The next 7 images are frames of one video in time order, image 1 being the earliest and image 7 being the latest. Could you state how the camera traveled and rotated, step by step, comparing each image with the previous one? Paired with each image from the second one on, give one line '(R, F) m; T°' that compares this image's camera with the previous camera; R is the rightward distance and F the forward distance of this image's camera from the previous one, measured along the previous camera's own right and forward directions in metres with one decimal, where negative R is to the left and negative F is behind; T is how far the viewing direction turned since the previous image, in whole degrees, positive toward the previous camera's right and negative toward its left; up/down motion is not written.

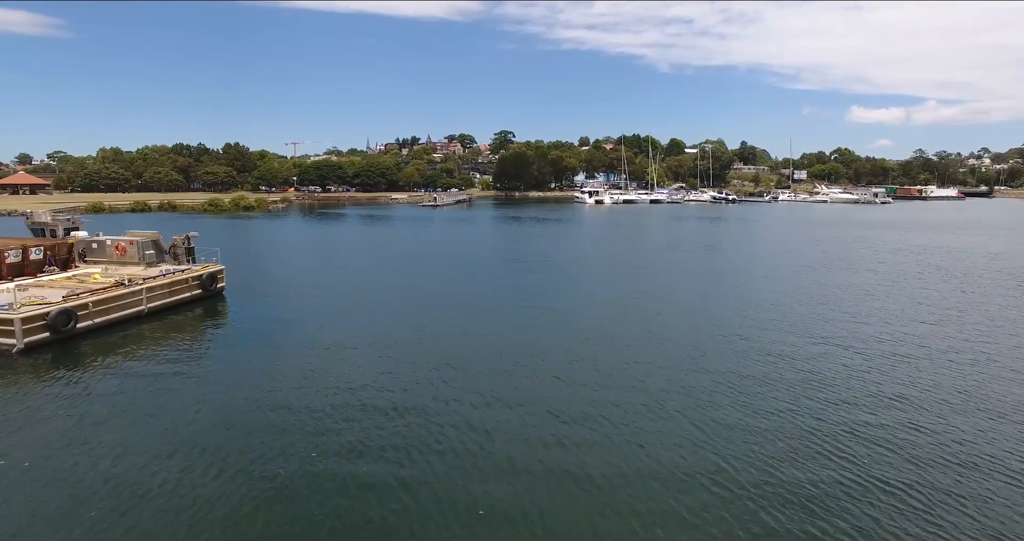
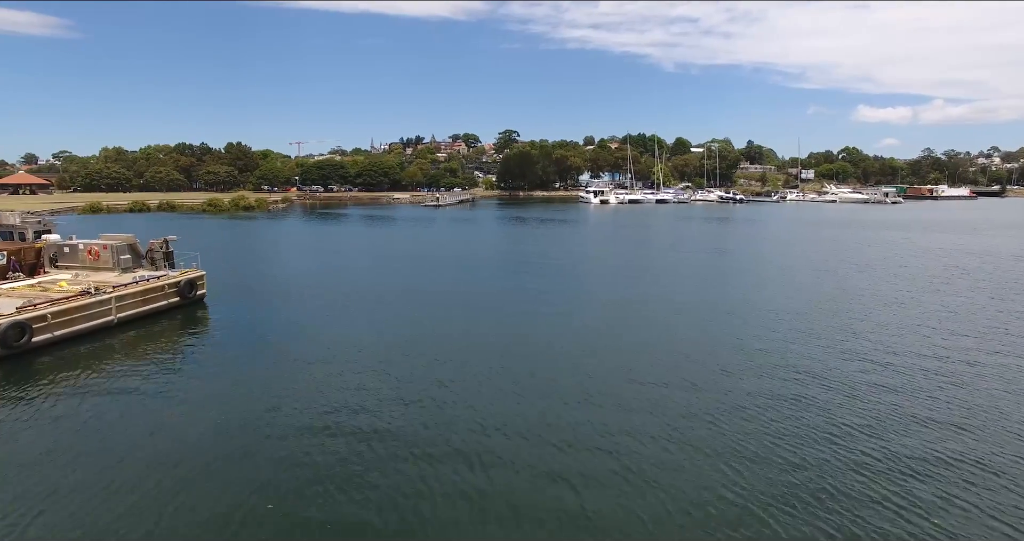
(+0.1, +0.8) m; 0°
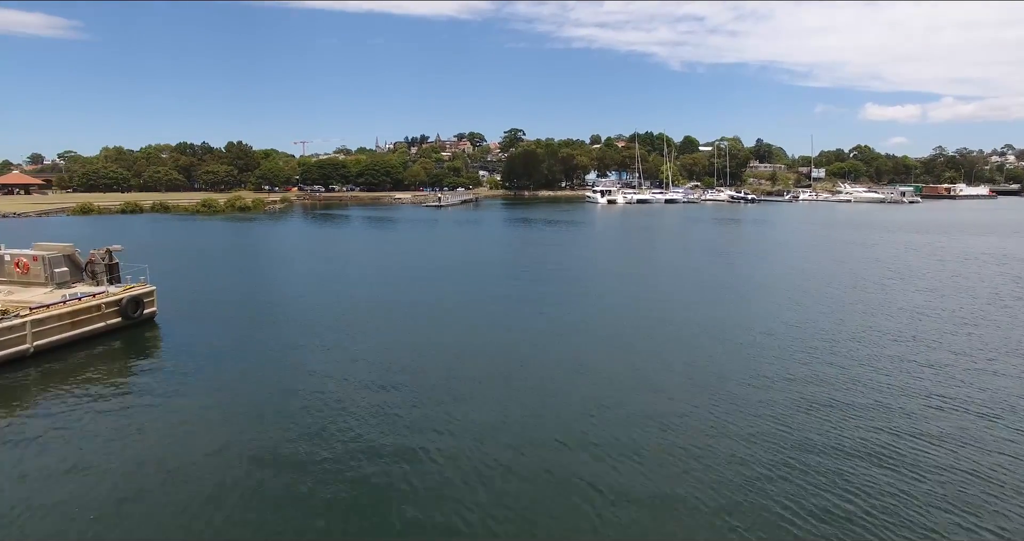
(+0.1, +1.6) m; -1°
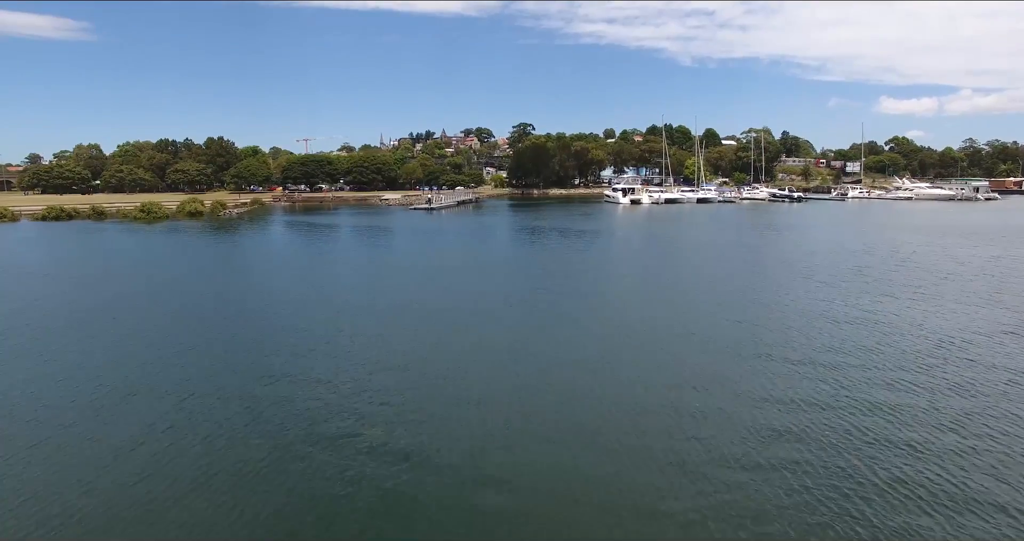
(+0.1, +7.8) m; -1°
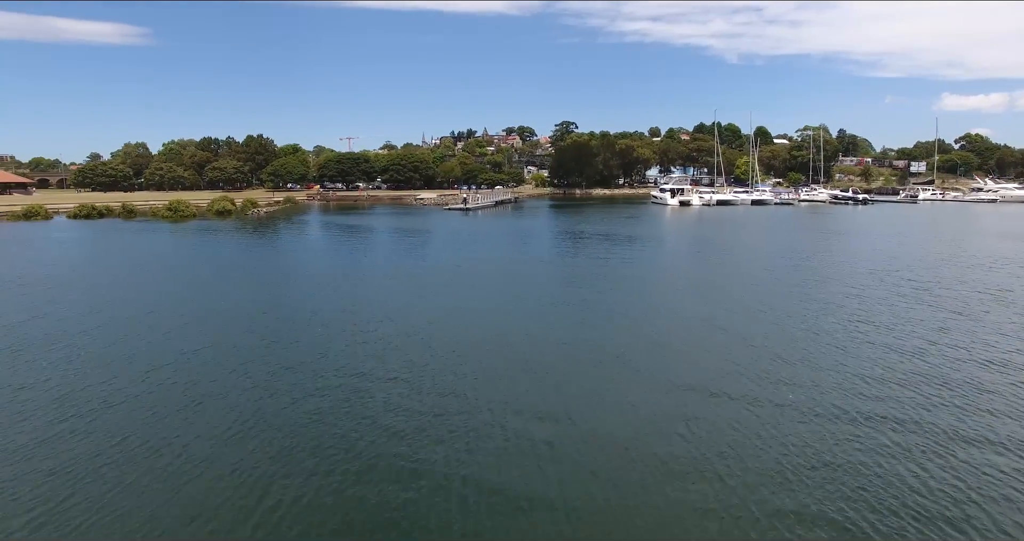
(0.0, +2.4) m; -4°
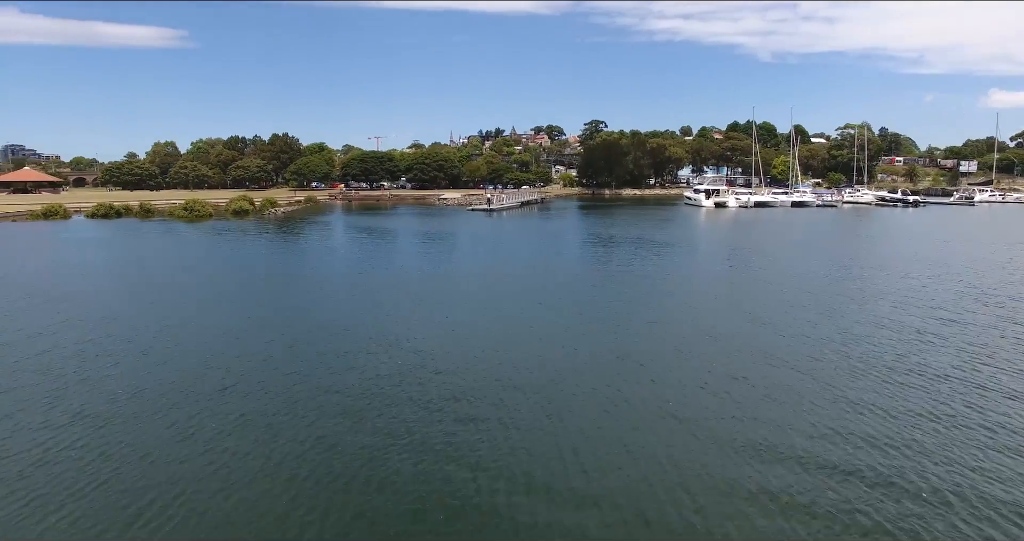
(+0.1, +1.7) m; -3°
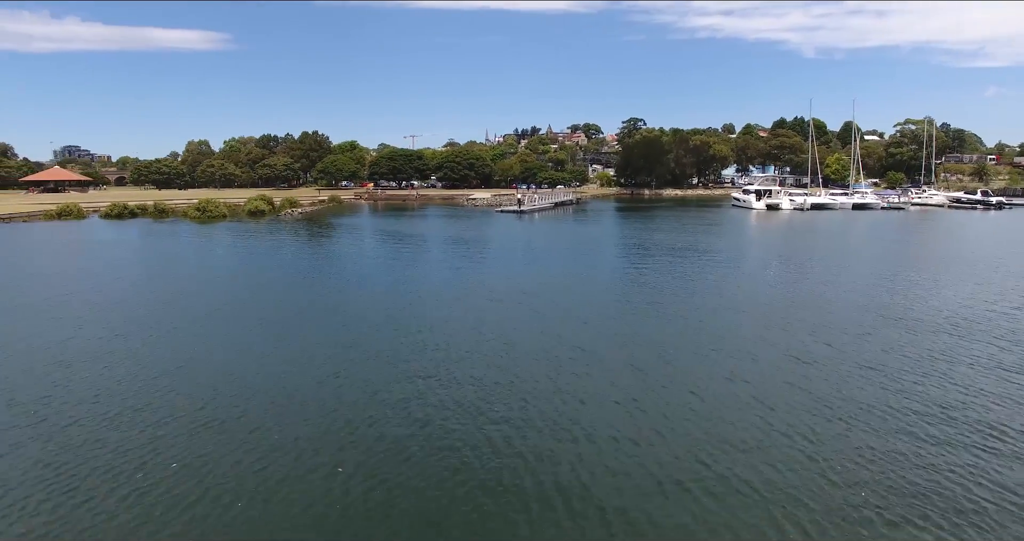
(+0.2, +2.8) m; -3°
